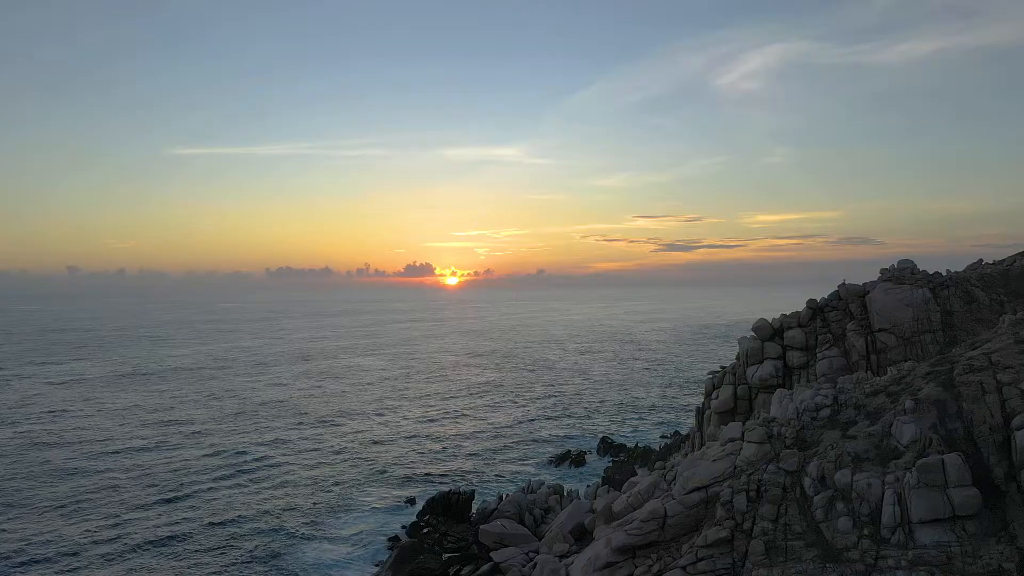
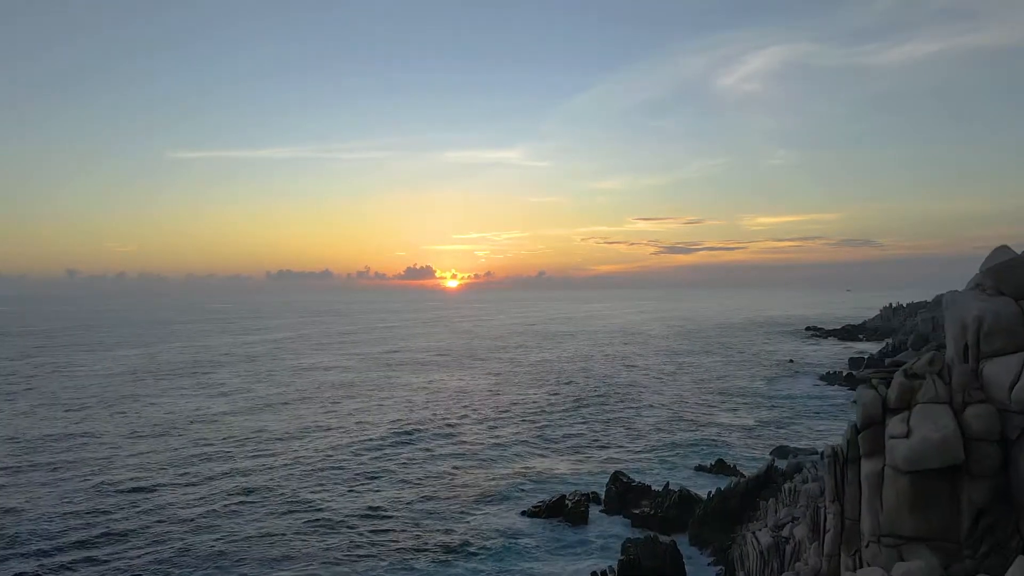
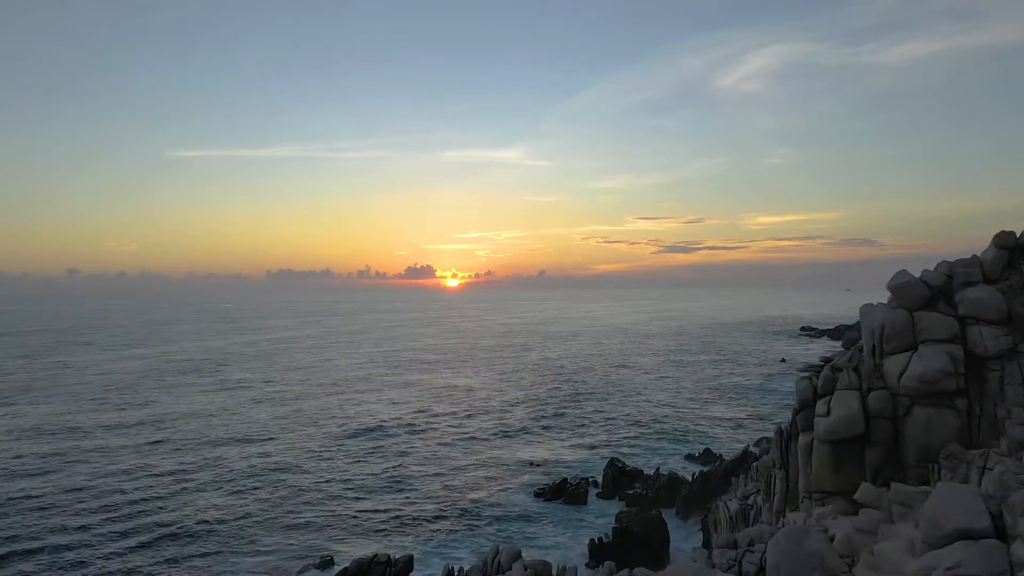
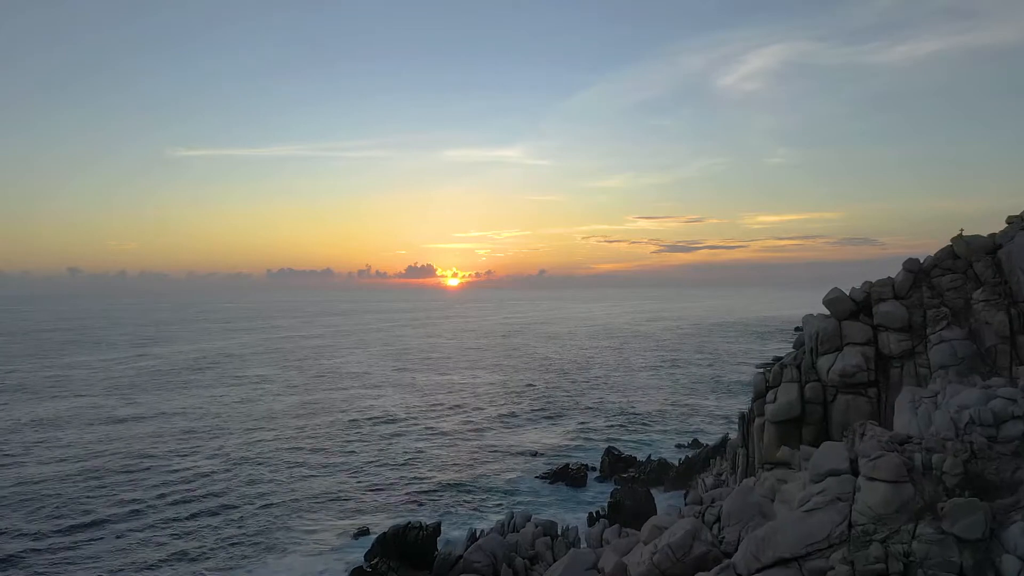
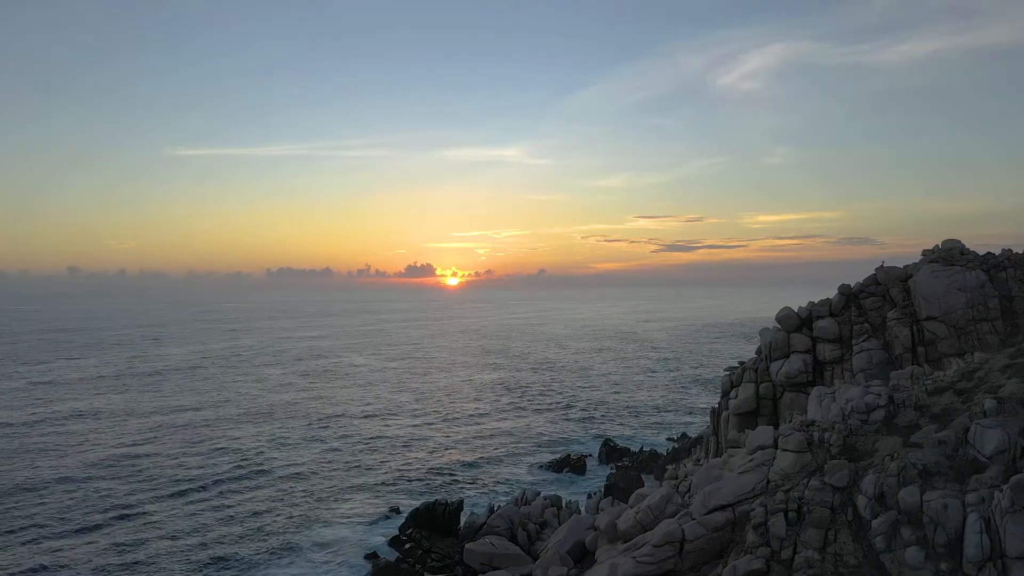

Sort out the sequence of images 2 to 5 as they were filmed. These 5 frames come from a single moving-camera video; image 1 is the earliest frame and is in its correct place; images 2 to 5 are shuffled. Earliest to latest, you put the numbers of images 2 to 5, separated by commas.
5, 4, 3, 2
